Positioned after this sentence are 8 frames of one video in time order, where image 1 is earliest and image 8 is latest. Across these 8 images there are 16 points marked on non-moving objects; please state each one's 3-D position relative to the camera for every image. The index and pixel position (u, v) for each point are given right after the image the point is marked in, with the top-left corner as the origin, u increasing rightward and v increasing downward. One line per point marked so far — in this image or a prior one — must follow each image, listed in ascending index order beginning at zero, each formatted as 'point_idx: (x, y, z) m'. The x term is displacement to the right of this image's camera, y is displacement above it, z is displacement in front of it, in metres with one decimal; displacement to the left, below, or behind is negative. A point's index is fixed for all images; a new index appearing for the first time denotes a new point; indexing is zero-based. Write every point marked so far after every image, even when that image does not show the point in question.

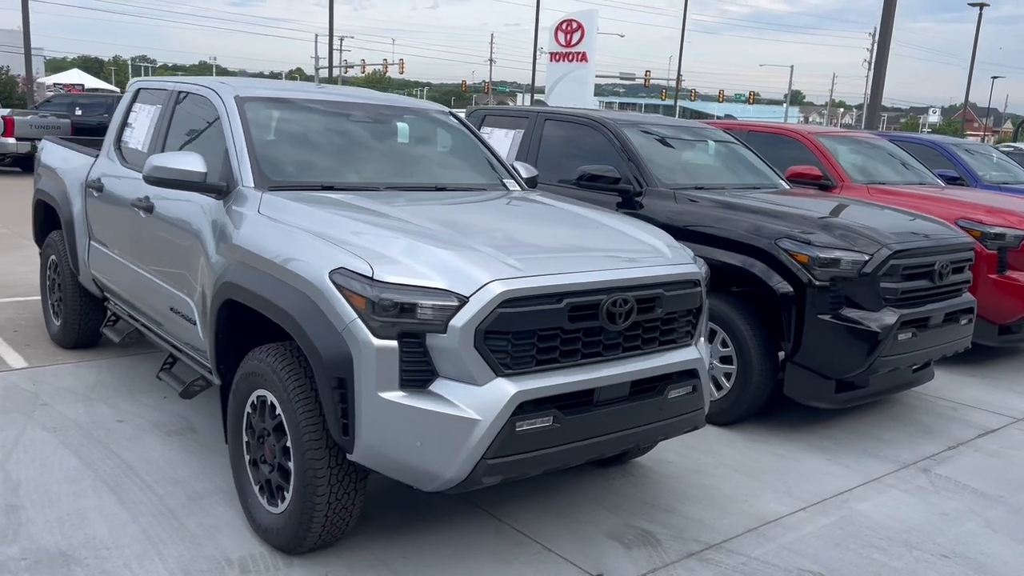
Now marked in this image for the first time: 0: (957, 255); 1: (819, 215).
0: (+2.9, +0.2, +5.5) m
1: (+2.0, +0.5, +5.5) m
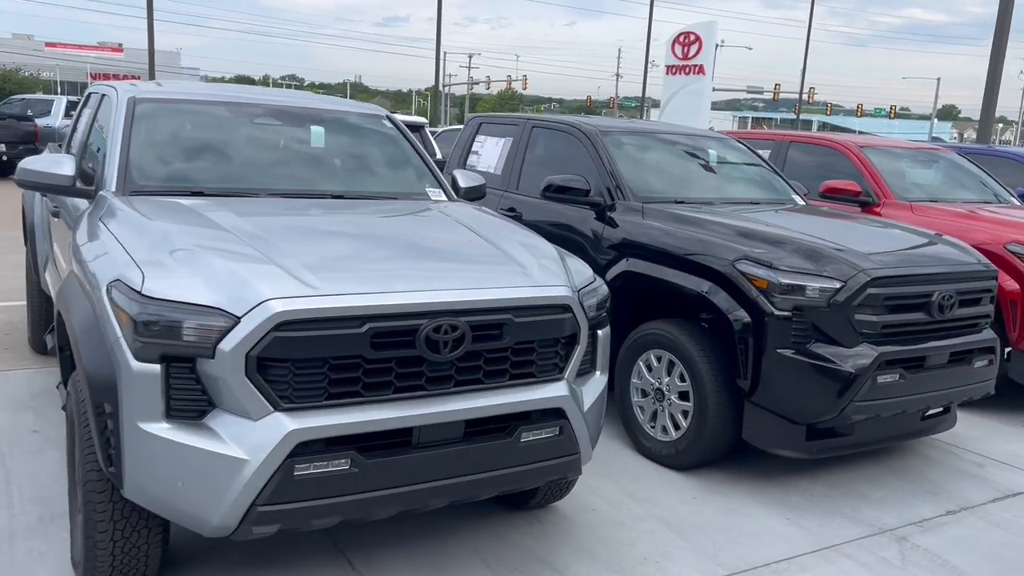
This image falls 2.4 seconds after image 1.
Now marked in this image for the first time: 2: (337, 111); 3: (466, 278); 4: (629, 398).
0: (+2.5, 0.0, +4.7) m
1: (+1.6, +0.3, +4.8) m
2: (-1.1, +1.0, +5.0) m
3: (-0.2, 0.0, +3.1) m
4: (+0.7, -0.7, +5.1) m
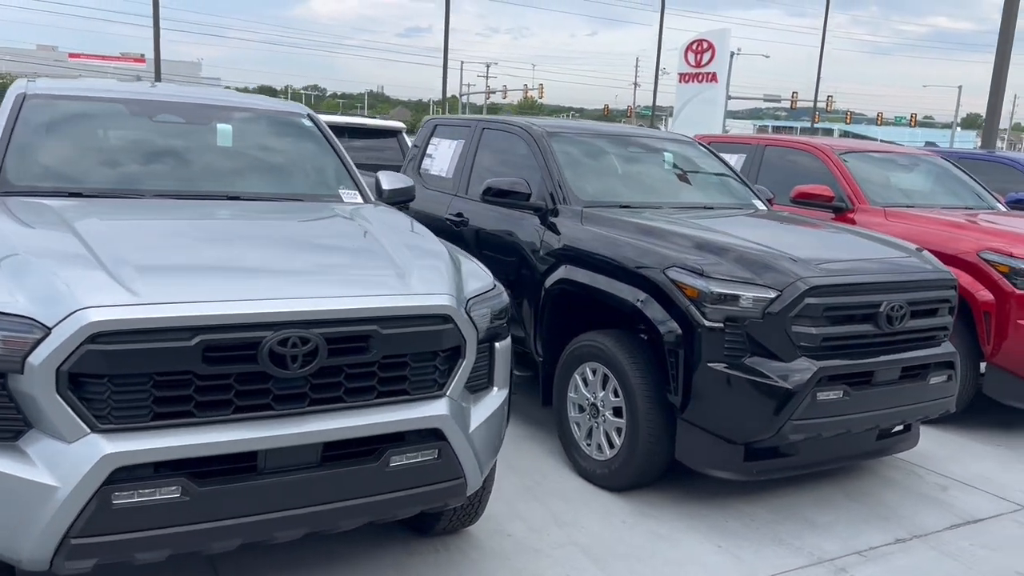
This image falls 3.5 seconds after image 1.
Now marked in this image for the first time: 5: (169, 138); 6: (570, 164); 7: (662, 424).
0: (+2.1, 0.0, +4.3) m
1: (+1.2, +0.2, +4.5) m
2: (-1.5, +1.0, +4.8) m
3: (-0.6, 0.0, +2.8) m
4: (+0.3, -0.7, +4.8) m
5: (-1.8, +0.8, +4.4) m
6: (+0.4, +0.8, +5.5) m
7: (+0.8, -0.7, +4.2) m
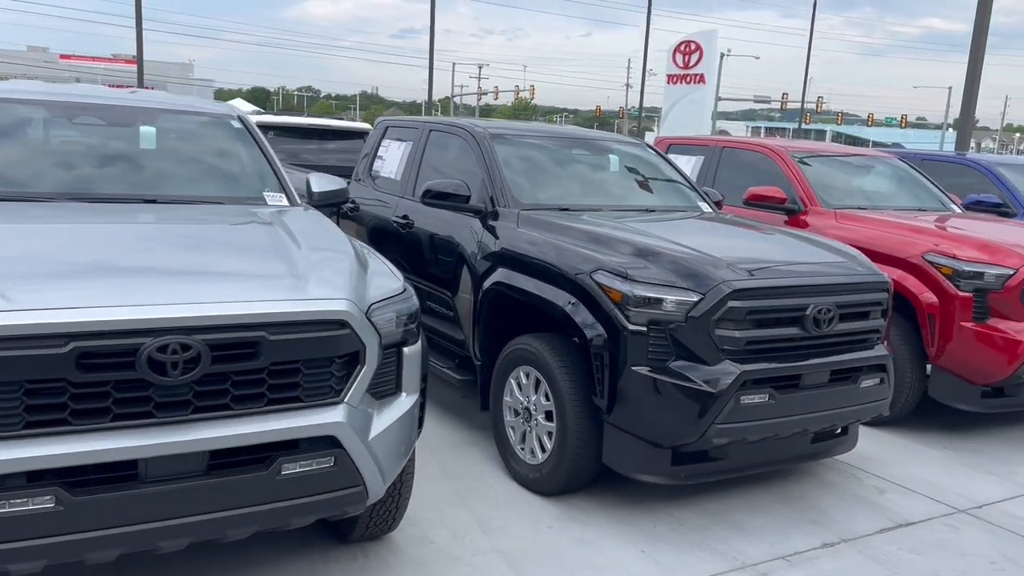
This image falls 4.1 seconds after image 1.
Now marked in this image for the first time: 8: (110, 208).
0: (+1.7, 0.0, +4.3) m
1: (+0.8, +0.2, +4.4) m
2: (-1.9, +1.0, +4.7) m
3: (-1.0, 0.0, +2.8) m
4: (-0.1, -0.7, +4.7) m
5: (-2.1, +0.7, +4.3) m
6: (0.0, +0.8, +5.4) m
7: (+0.4, -0.7, +4.2) m
8: (-1.8, +0.4, +3.9) m
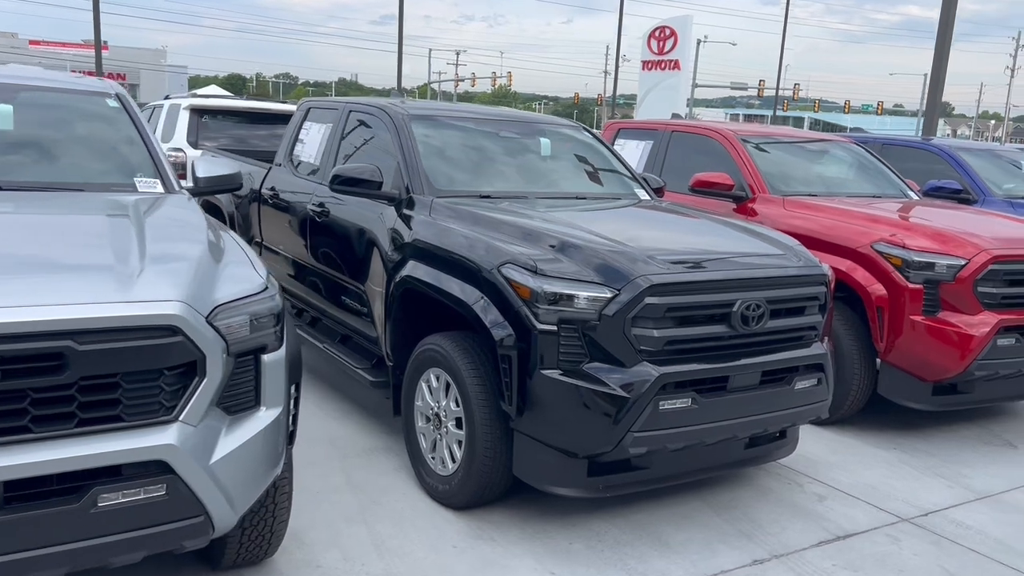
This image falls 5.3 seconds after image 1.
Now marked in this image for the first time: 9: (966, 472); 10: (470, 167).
0: (+1.3, 0.0, +4.0) m
1: (+0.4, +0.2, +4.1) m
2: (-2.3, +1.0, +4.3) m
3: (-1.4, 0.0, +2.4) m
4: (-0.5, -0.7, +4.4) m
5: (-2.6, +0.8, +3.9) m
6: (-0.5, +0.8, +5.0) m
7: (-0.1, -0.7, +3.8) m
8: (-2.2, +0.4, +3.4) m
9: (+2.7, -1.1, +5.0) m
10: (-0.3, +0.7, +5.1) m
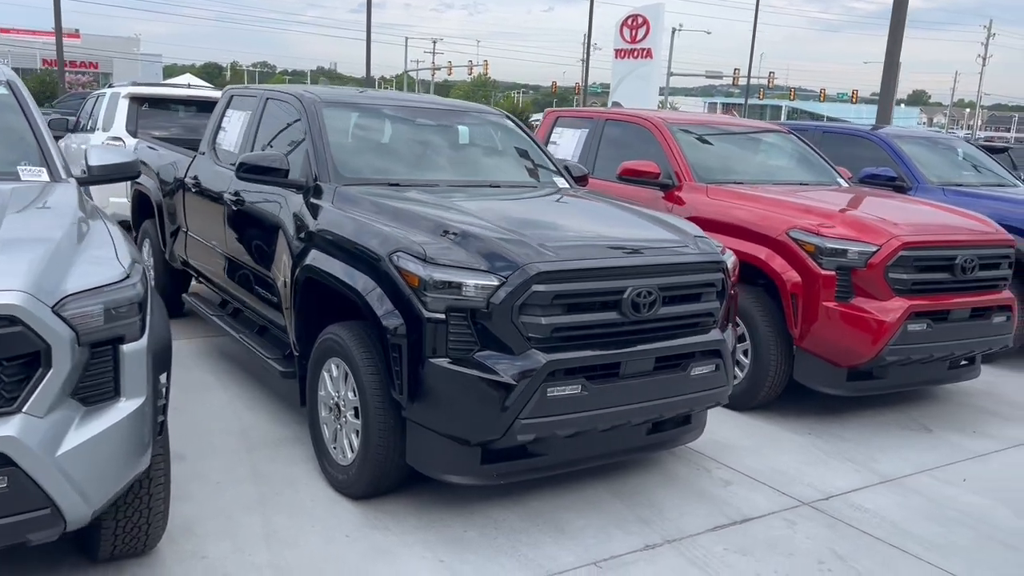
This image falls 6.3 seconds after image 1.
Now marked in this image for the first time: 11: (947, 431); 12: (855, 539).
0: (+0.8, +0.1, +4.0) m
1: (-0.1, +0.3, +4.1) m
2: (-2.8, +1.0, +4.2) m
3: (-1.8, 0.0, +2.3) m
4: (-1.0, -0.6, +4.3) m
5: (-3.1, +0.8, +3.8) m
6: (-1.0, +0.9, +5.0) m
7: (-0.5, -0.6, +3.8) m
8: (-2.7, +0.4, +3.4) m
9: (+2.2, -1.0, +5.0) m
10: (-0.8, +0.8, +5.1) m
11: (+2.8, -0.9, +5.5) m
12: (+1.6, -1.2, +4.0) m
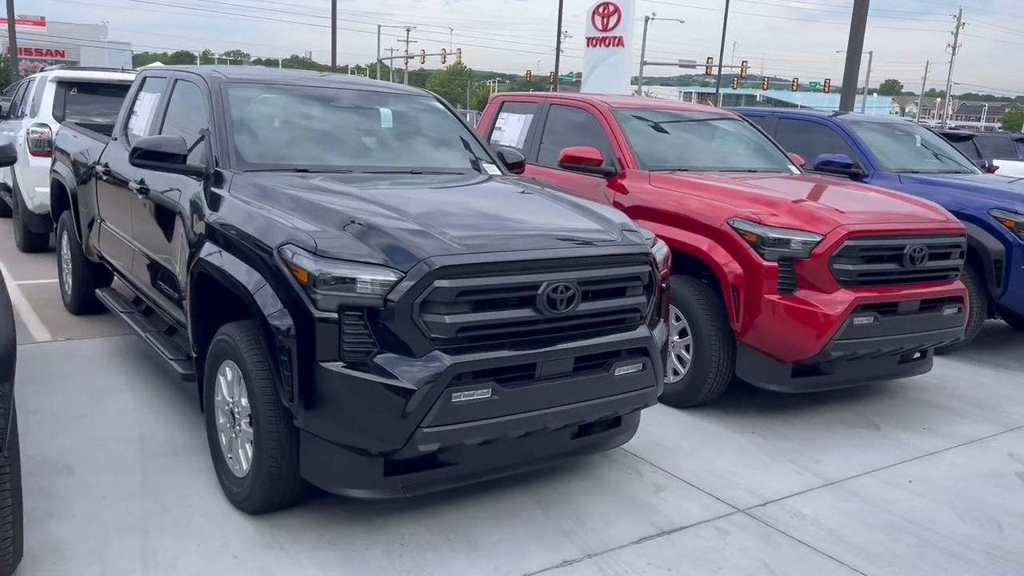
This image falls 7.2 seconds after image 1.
0: (+0.4, +0.1, +3.7) m
1: (-0.5, +0.3, +3.7) m
2: (-3.2, +1.0, +3.8) m
3: (-2.2, 0.0, +2.0) m
4: (-1.4, -0.6, +4.0) m
5: (-3.5, +0.8, +3.4) m
6: (-1.4, +0.9, +4.7) m
7: (-0.9, -0.6, +3.5) m
8: (-3.1, +0.4, +3.0) m
9: (+1.7, -0.9, +4.8) m
10: (-1.2, +0.8, +4.7) m
11: (+2.4, -0.9, +5.3) m
12: (+1.2, -1.1, +3.7) m
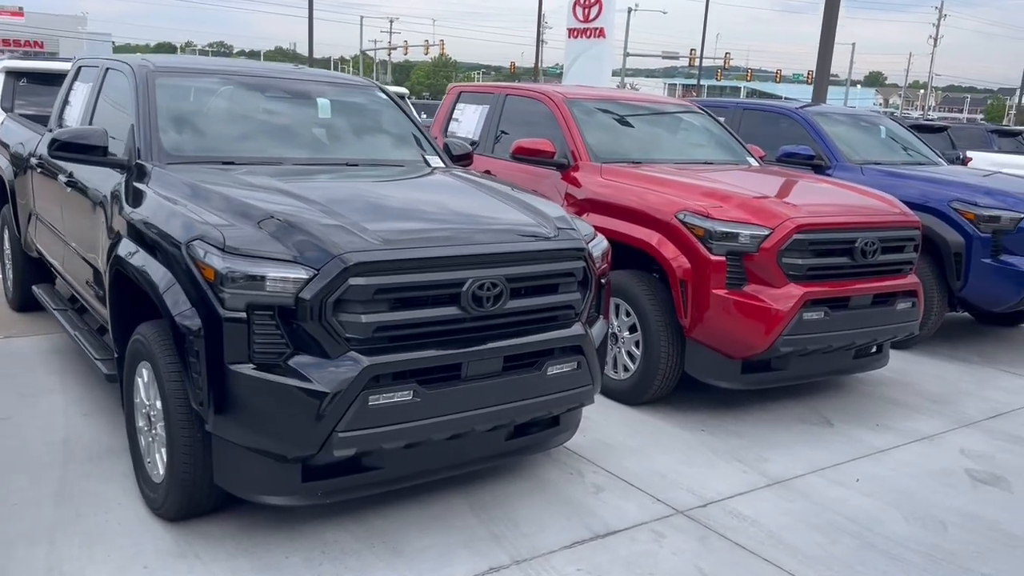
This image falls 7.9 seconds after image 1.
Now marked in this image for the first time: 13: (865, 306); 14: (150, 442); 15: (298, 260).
0: (+0.1, +0.1, +3.6) m
1: (-0.8, +0.3, +3.6) m
2: (-3.6, +1.0, +3.6) m
3: (-2.4, 0.0, +1.8) m
4: (-1.7, -0.6, +3.8) m
5: (-3.8, +0.8, +3.2) m
6: (-1.8, +0.9, +4.5) m
7: (-1.2, -0.6, +3.4) m
8: (-3.4, +0.4, +2.8) m
9: (+1.4, -0.9, +4.7) m
10: (-1.5, +0.8, +4.6) m
11: (+2.1, -0.8, +5.2) m
12: (+0.9, -1.1, +3.6) m
13: (+2.1, -0.1, +5.1) m
14: (-1.6, -0.7, +3.7) m
15: (-0.8, +0.1, +3.2) m
